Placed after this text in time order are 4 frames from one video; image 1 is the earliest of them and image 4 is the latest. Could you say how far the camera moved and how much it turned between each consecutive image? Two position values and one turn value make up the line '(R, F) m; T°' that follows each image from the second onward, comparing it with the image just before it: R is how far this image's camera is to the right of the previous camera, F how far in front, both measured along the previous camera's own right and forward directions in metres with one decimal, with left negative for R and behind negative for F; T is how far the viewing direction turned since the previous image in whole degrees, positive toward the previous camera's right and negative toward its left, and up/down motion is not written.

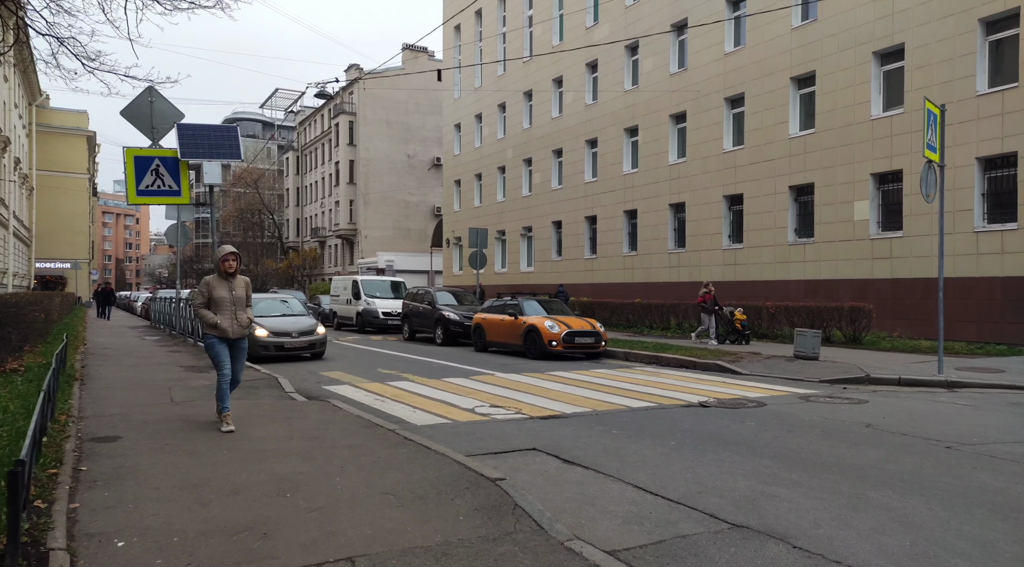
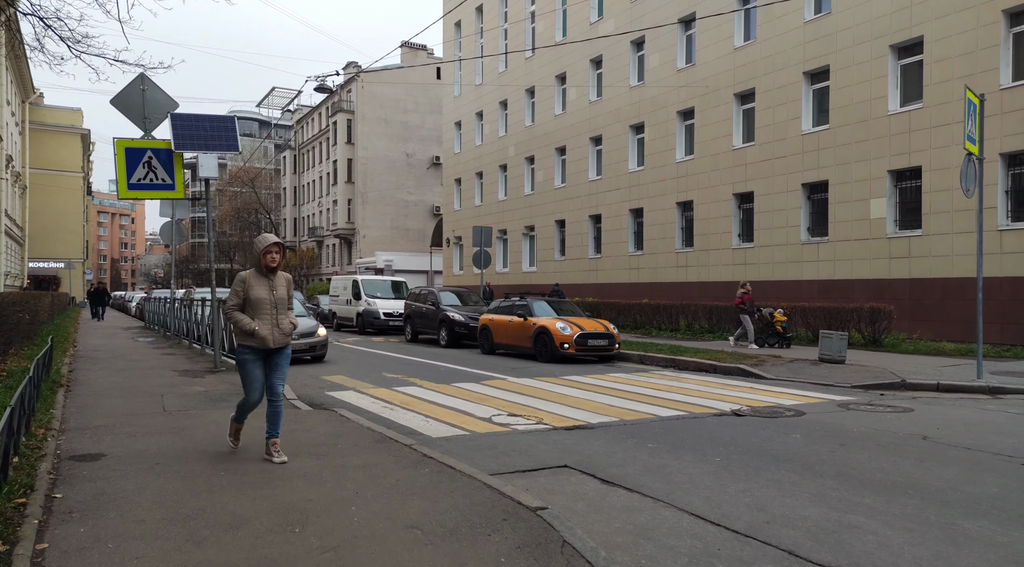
(-0.2, +0.6) m; 0°
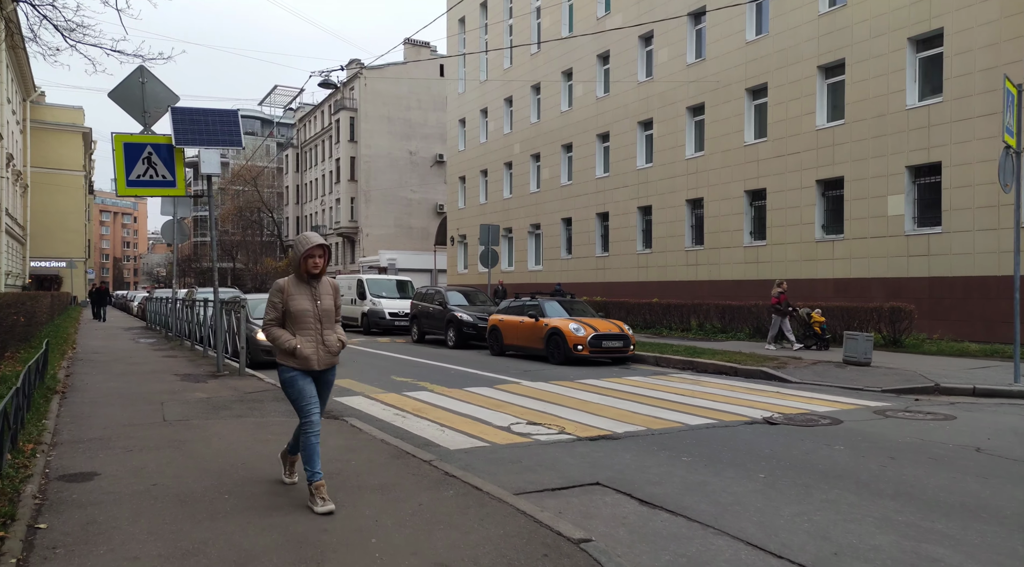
(-0.2, +0.4) m; 0°
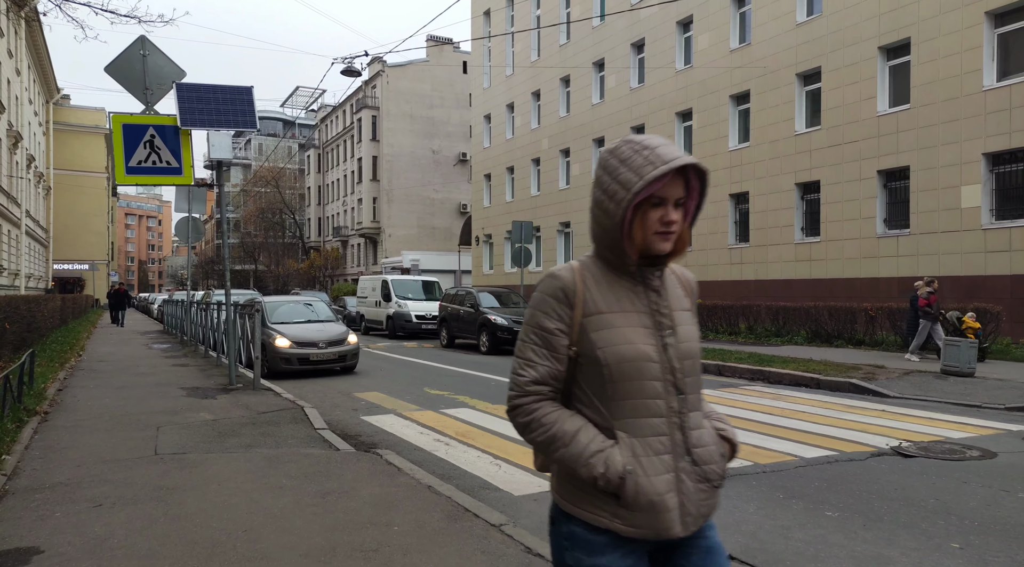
(-0.4, +1.4) m; -2°
